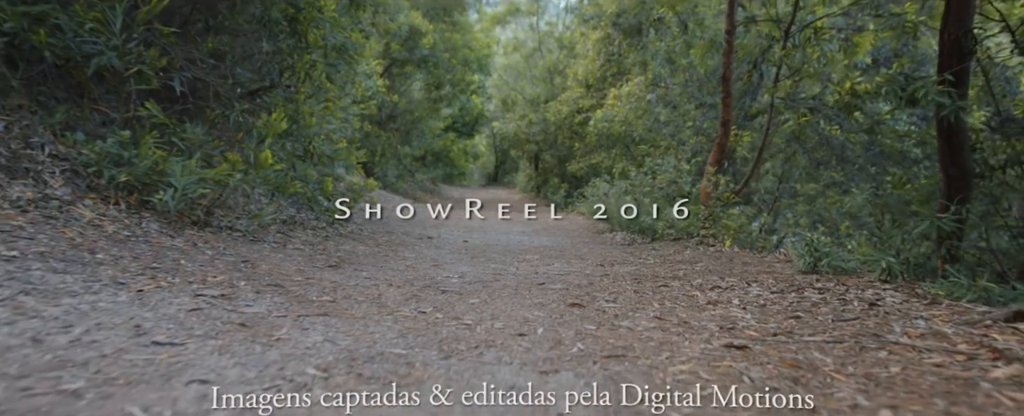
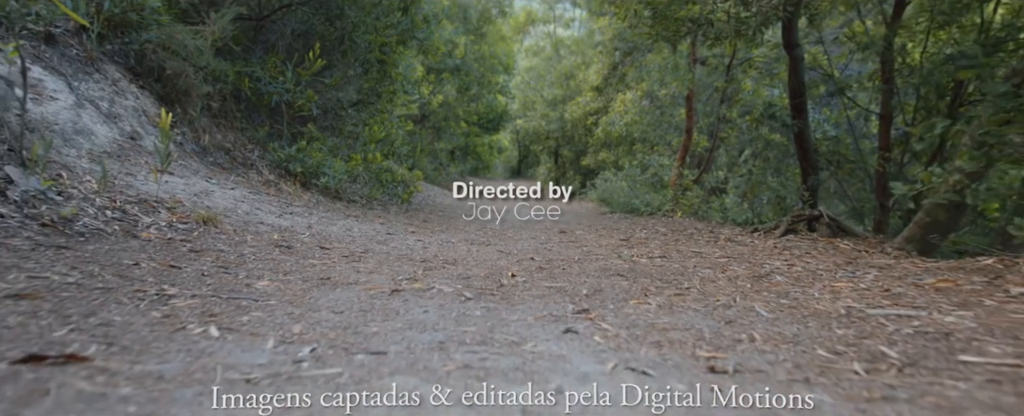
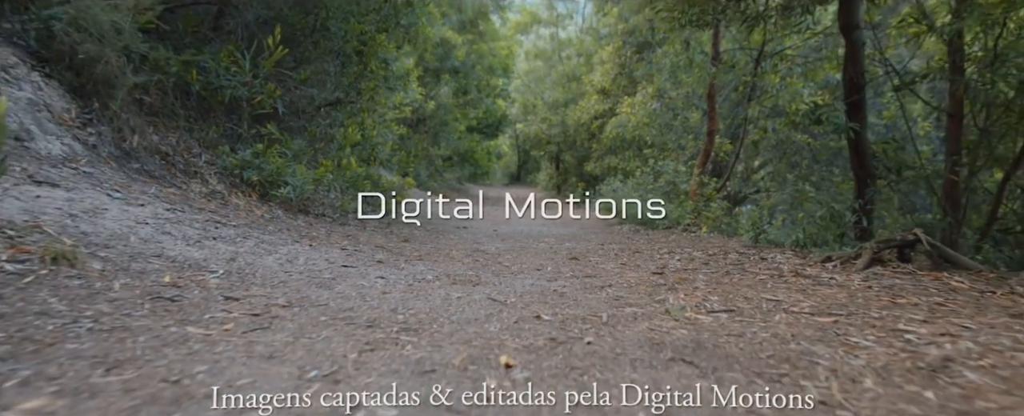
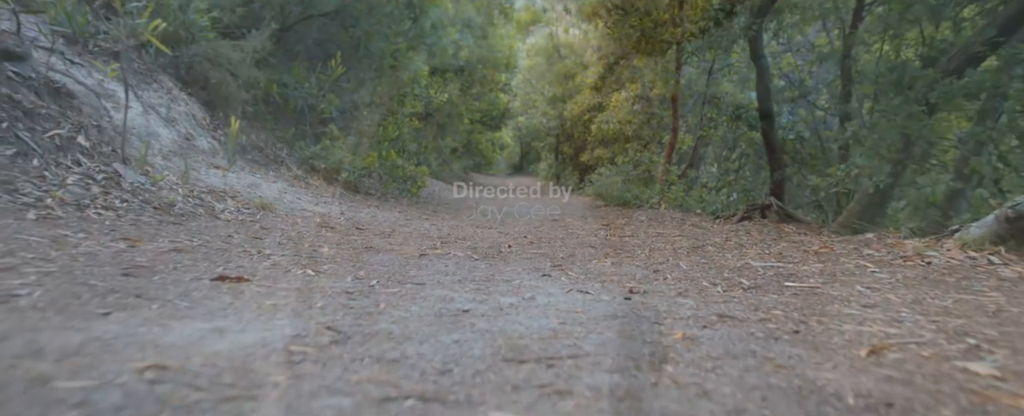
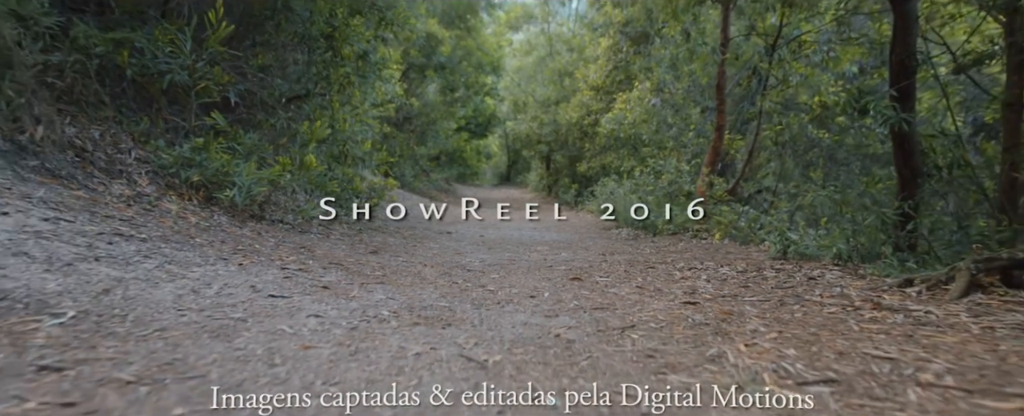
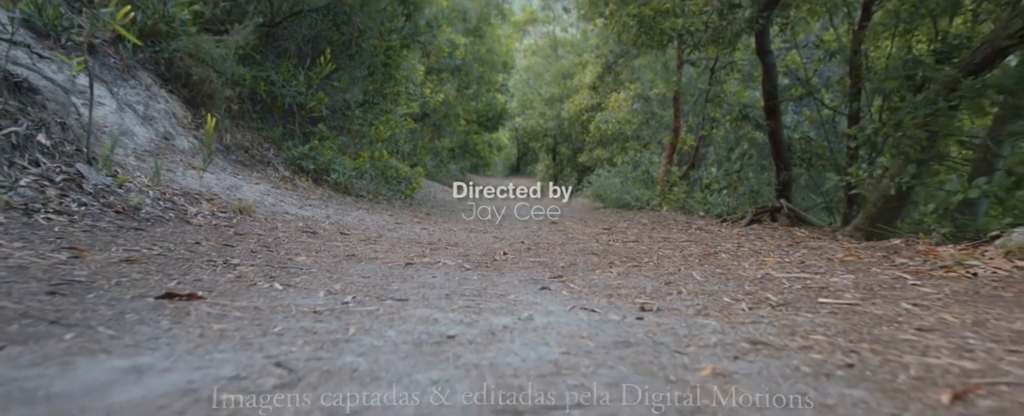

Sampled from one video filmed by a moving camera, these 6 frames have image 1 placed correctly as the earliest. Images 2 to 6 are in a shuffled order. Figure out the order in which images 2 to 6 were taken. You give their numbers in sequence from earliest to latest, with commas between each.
5, 3, 2, 6, 4
